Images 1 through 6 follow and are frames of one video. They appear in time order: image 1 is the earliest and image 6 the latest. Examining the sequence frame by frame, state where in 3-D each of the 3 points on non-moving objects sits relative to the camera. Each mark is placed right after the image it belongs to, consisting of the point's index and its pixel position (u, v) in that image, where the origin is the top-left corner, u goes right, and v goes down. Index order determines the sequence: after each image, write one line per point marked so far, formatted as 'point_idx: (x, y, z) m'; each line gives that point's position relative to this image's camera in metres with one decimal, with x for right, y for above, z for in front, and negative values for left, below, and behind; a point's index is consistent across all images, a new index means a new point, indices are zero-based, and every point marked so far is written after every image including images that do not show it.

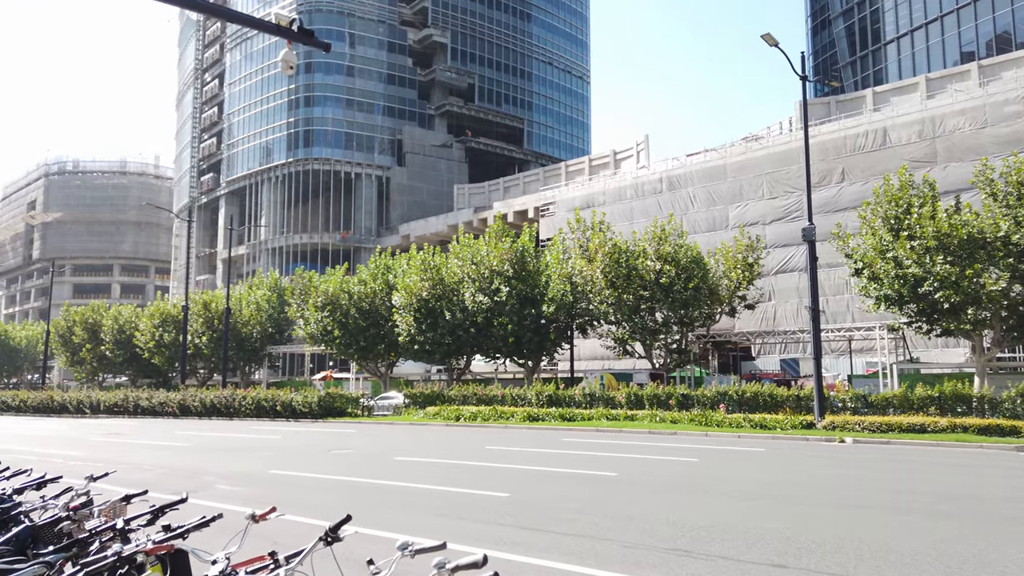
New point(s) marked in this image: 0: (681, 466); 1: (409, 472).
0: (+2.8, -2.9, +12.1) m
1: (-1.5, -2.9, +11.7) m
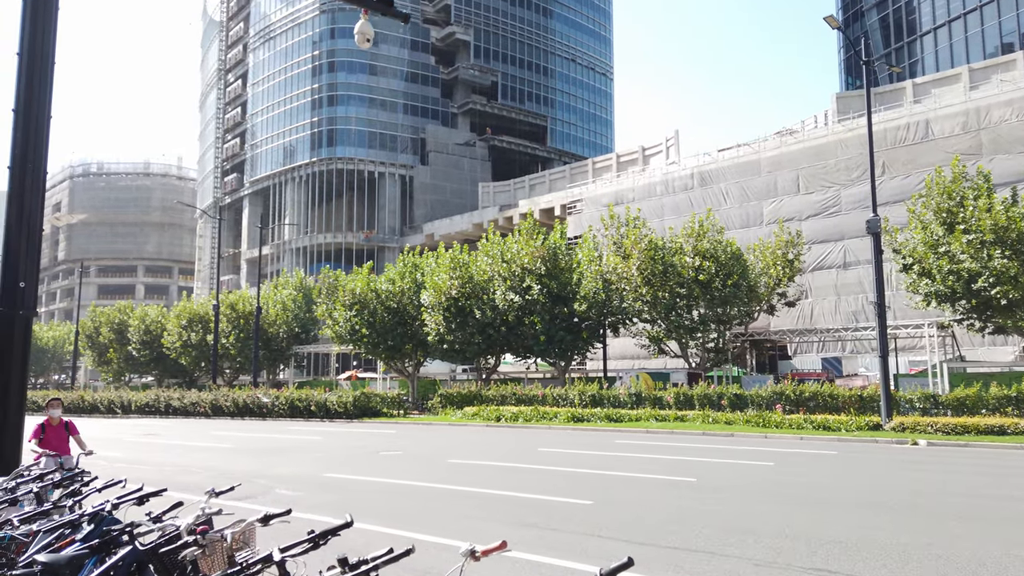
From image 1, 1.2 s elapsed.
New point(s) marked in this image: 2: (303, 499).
0: (+3.8, -2.8, +11.4) m
1: (-0.5, -2.9, +11.1) m
2: (-2.6, -2.7, +9.6) m
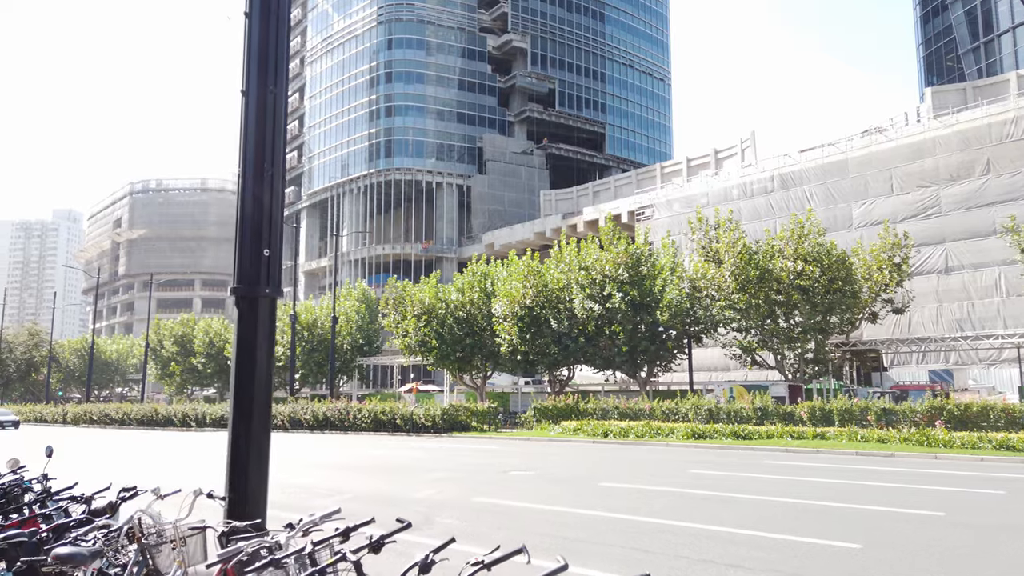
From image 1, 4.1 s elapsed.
0: (+6.2, -2.8, +9.6) m
1: (+1.9, -2.8, +9.6) m
2: (-0.3, -2.7, +8.2) m
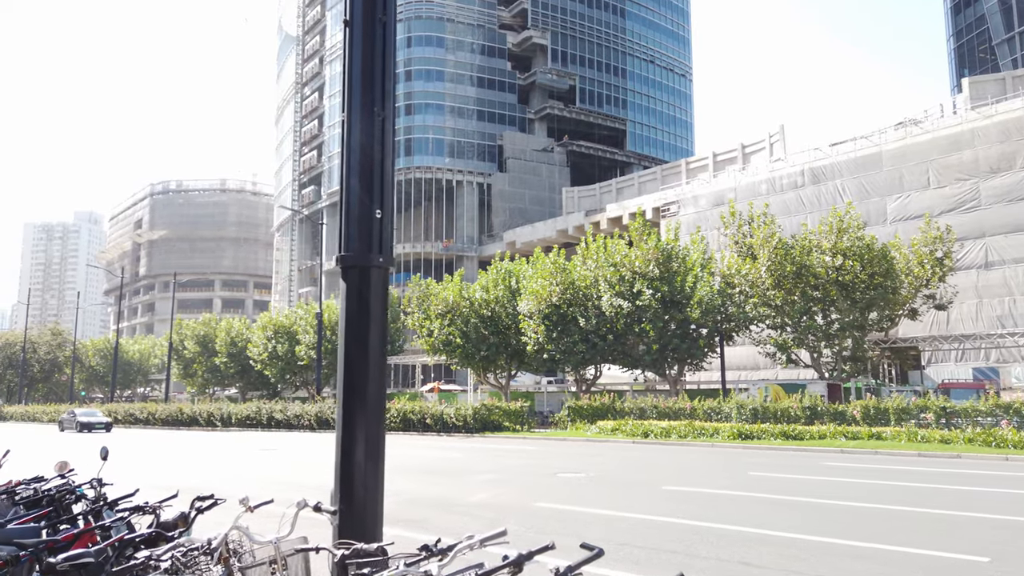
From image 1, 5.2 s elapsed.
0: (+7.0, -2.6, +8.8) m
1: (+2.7, -2.7, +8.9) m
2: (+0.4, -2.6, +7.6) m
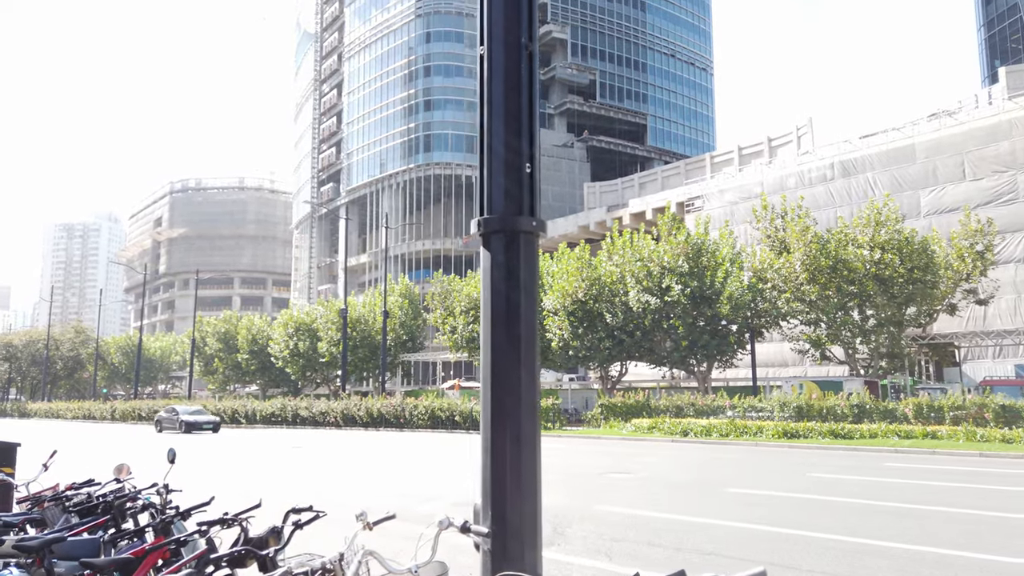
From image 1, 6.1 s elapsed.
0: (+7.6, -2.5, +8.2) m
1: (+3.3, -2.6, +8.4) m
2: (+1.1, -2.5, +7.0) m
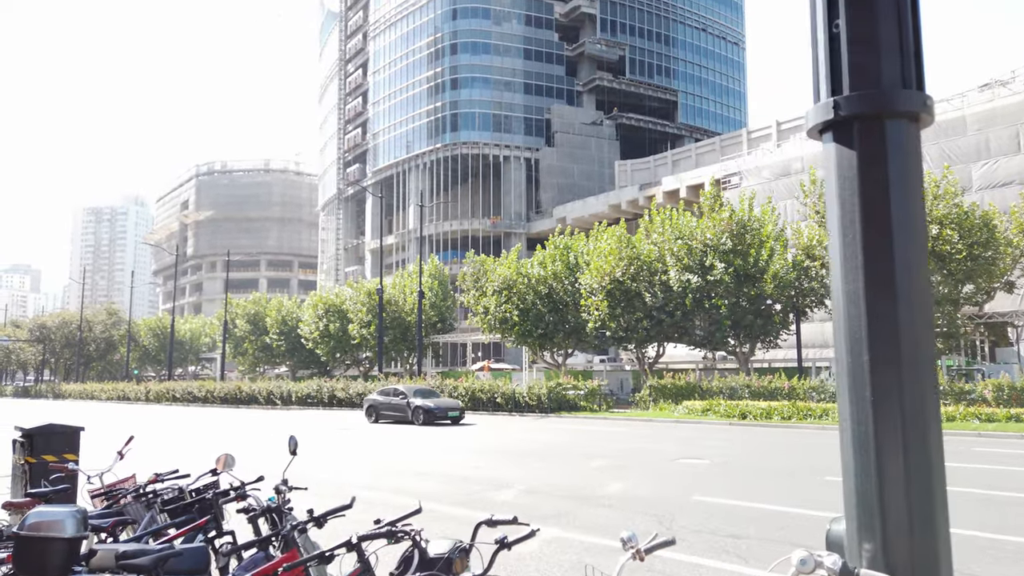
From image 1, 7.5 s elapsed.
0: (+8.6, -2.1, +7.2) m
1: (+4.3, -2.2, +7.5) m
2: (+2.0, -2.2, +6.3) m
